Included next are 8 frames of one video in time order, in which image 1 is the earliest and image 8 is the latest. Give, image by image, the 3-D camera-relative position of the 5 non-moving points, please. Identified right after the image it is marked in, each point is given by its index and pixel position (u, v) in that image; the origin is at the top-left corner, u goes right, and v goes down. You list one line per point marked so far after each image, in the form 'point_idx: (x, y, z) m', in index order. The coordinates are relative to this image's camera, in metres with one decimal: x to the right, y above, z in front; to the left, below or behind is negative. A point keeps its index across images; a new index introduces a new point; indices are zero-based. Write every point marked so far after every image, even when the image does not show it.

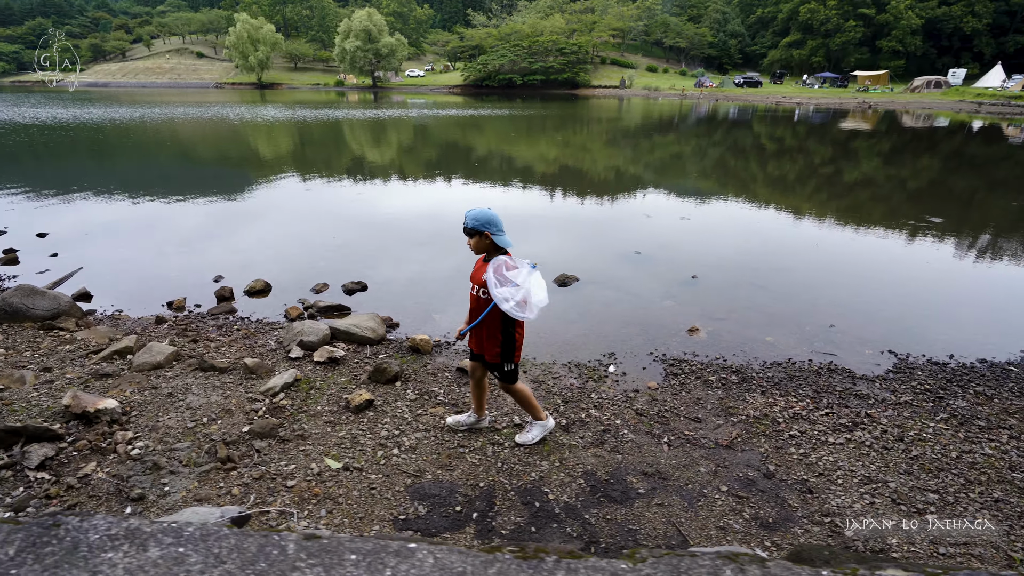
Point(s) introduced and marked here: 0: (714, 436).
0: (+1.7, -1.2, +4.0) m
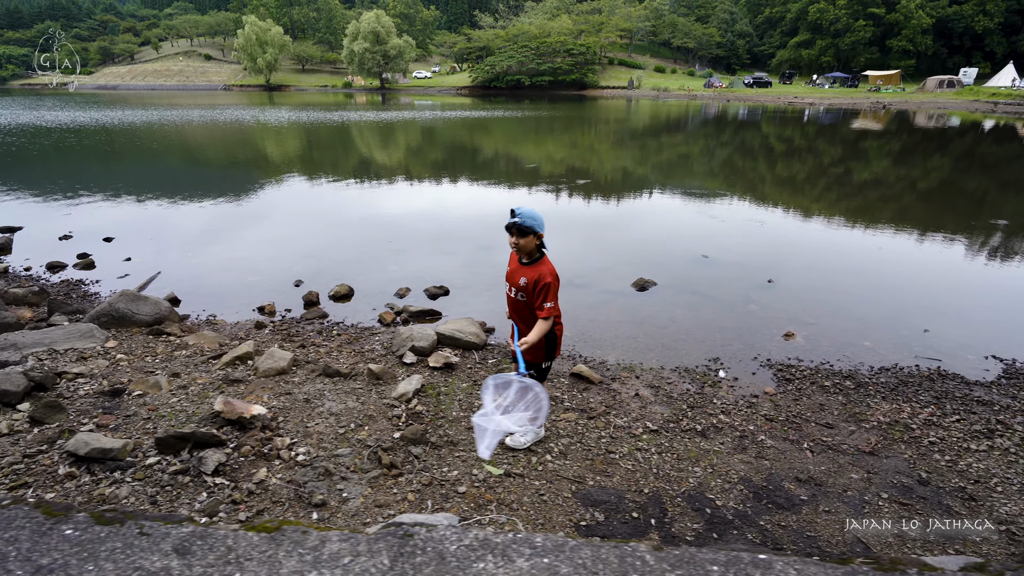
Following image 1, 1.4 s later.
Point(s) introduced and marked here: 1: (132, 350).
0: (+2.8, -1.3, +4.0) m
1: (-3.9, -0.6, +5.0) m
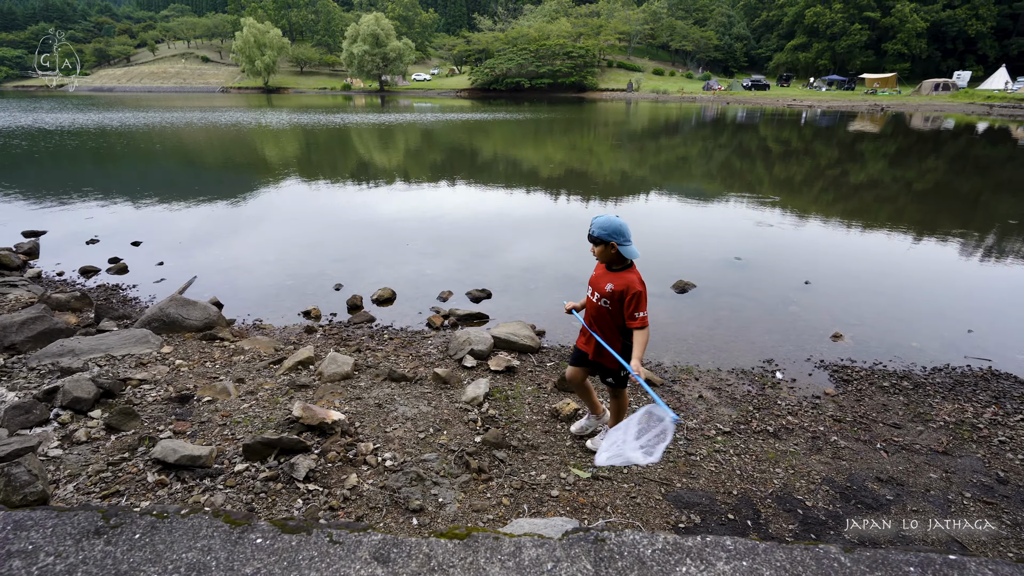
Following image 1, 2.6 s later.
0: (+3.4, -1.3, +4.0) m
1: (-3.3, -0.7, +5.0) m
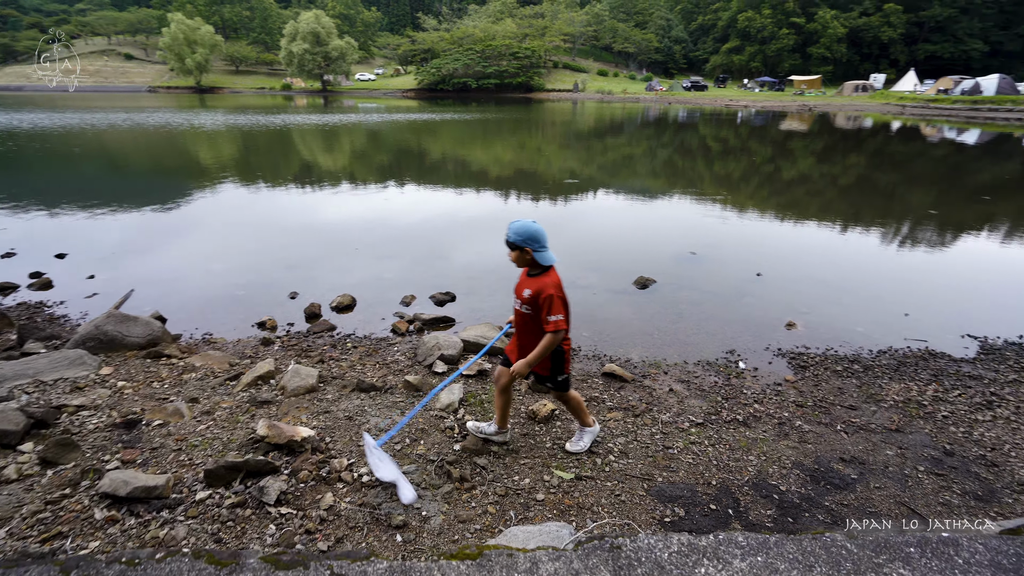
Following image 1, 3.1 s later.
0: (+3.2, -1.2, +4.3) m
1: (-3.6, -0.8, +4.6) m
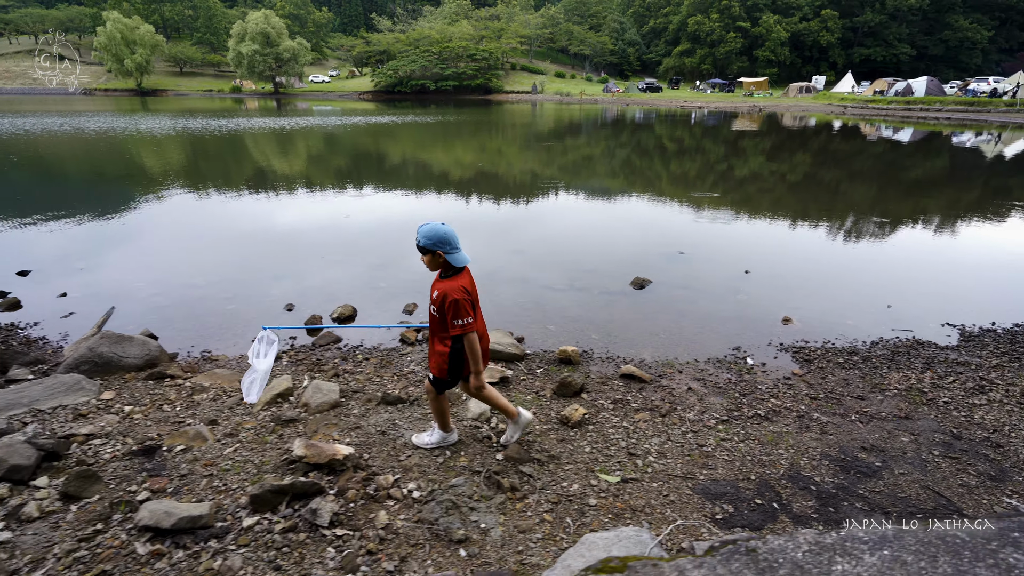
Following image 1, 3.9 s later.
0: (+3.5, -1.1, +4.5) m
1: (-3.3, -1.0, +4.4) m
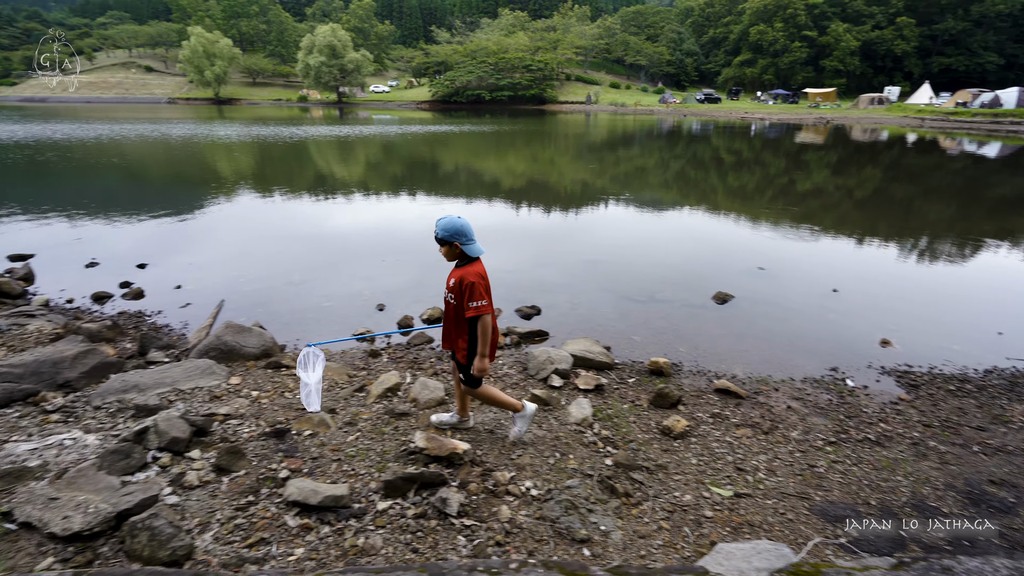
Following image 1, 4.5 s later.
0: (+4.4, -1.4, +4.3) m
1: (-2.4, -1.0, +4.7) m
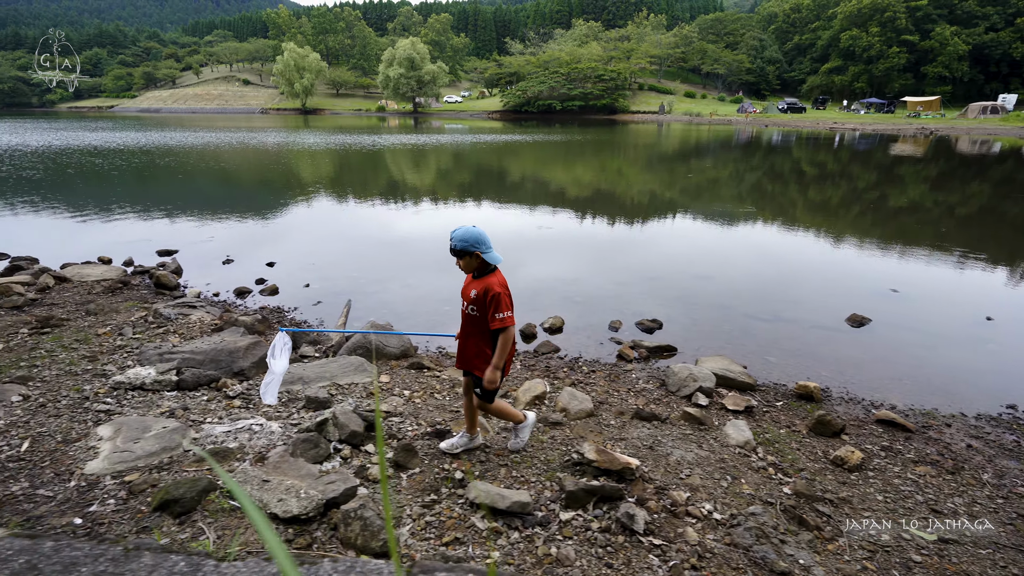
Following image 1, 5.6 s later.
0: (+5.7, -1.7, +3.6) m
1: (-1.0, -1.0, +4.9) m
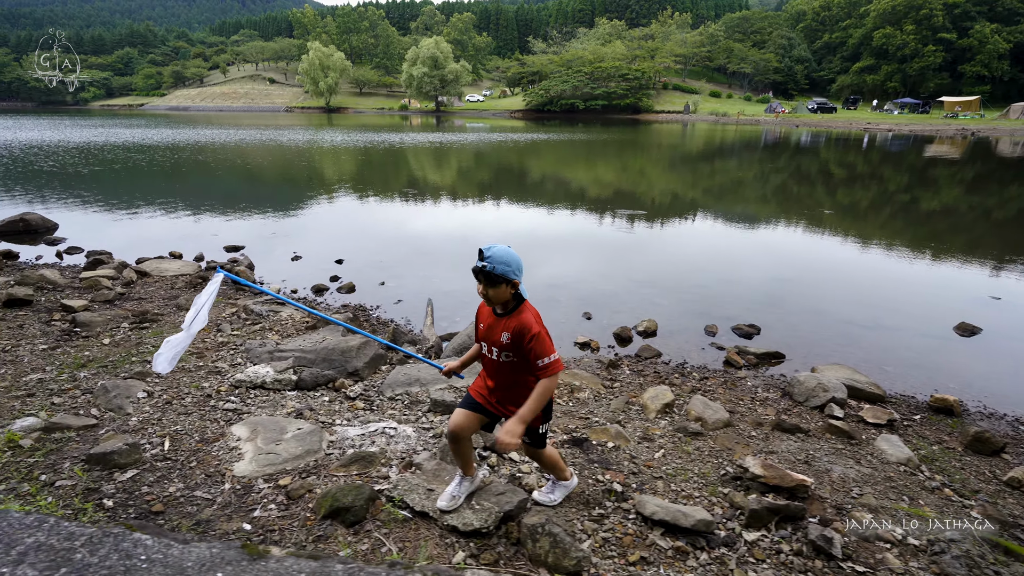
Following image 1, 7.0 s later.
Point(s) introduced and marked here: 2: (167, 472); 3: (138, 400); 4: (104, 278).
0: (+6.8, -1.8, +3.3) m
1: (+0.1, -1.0, +4.7) m
2: (-2.4, -1.3, +3.4) m
3: (-3.2, -1.0, +4.2) m
4: (-6.2, +0.1, +7.4) m
